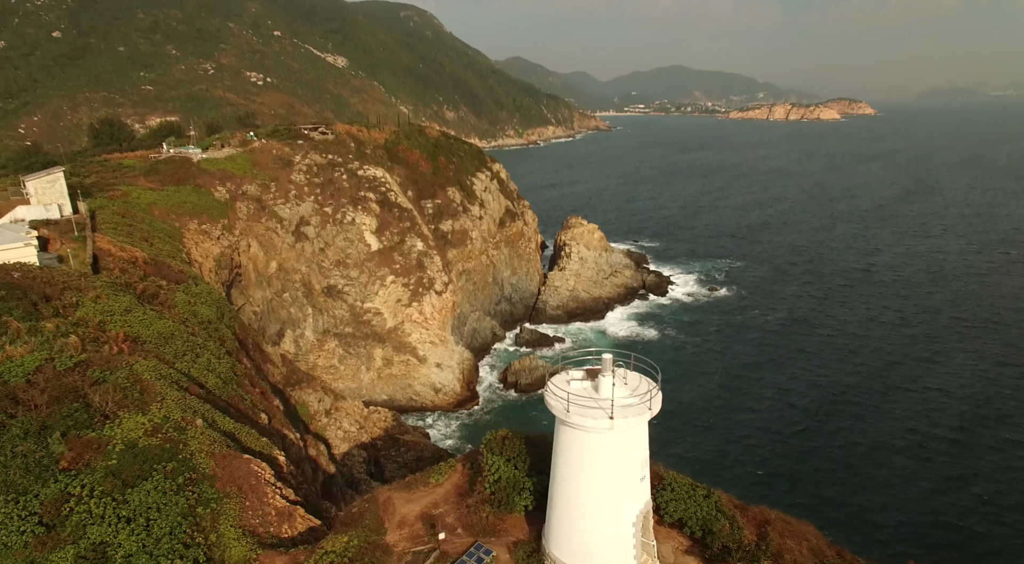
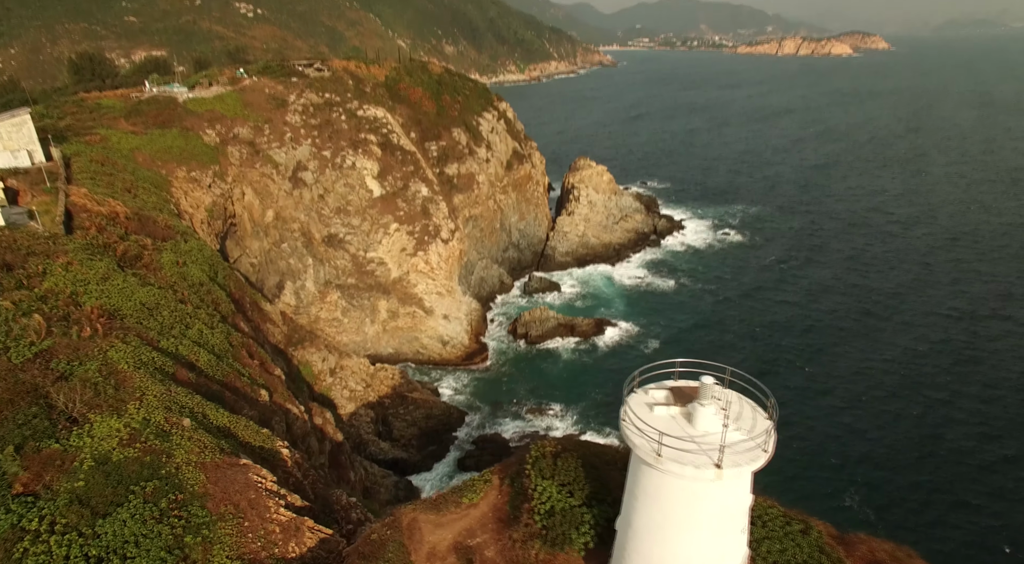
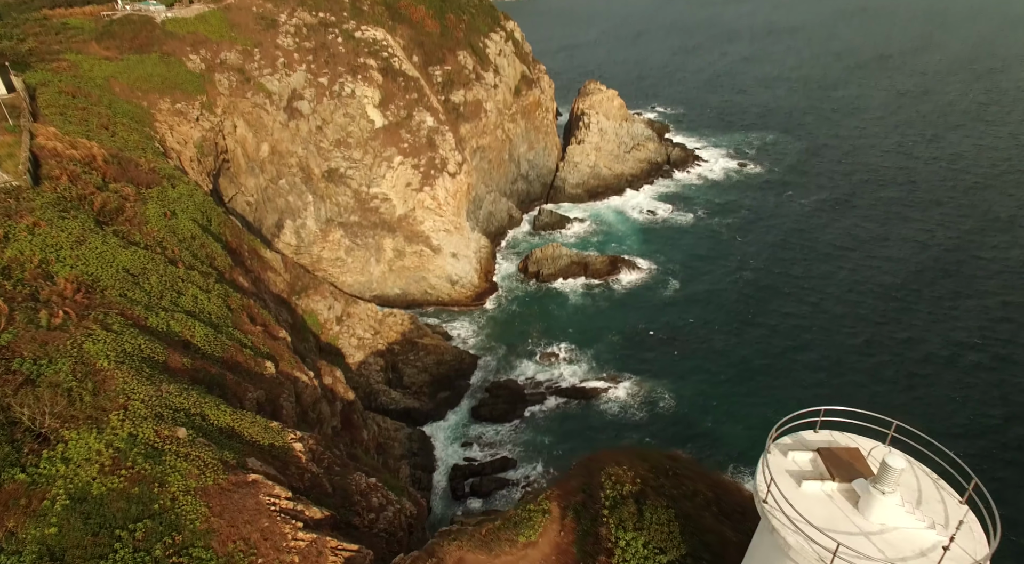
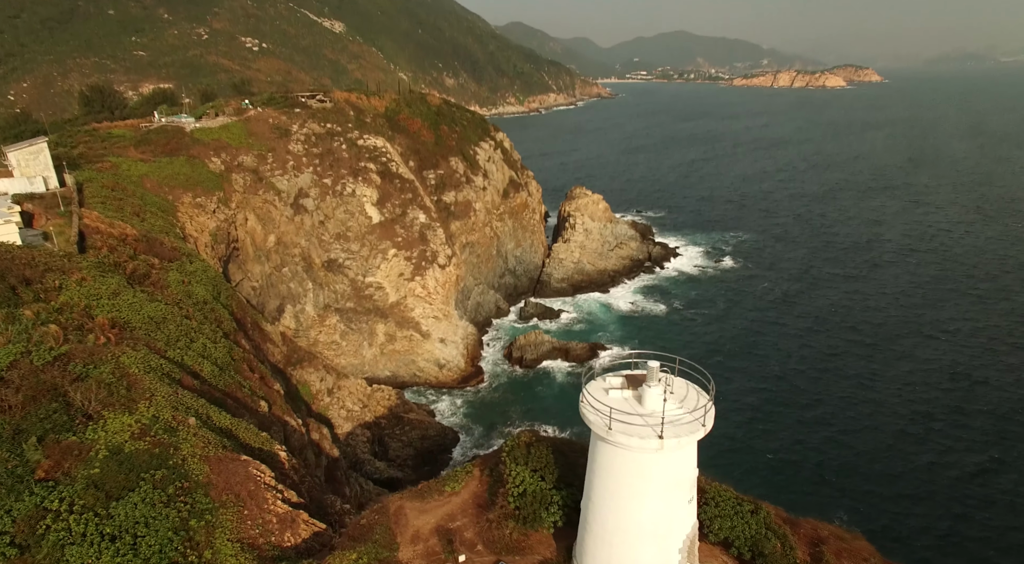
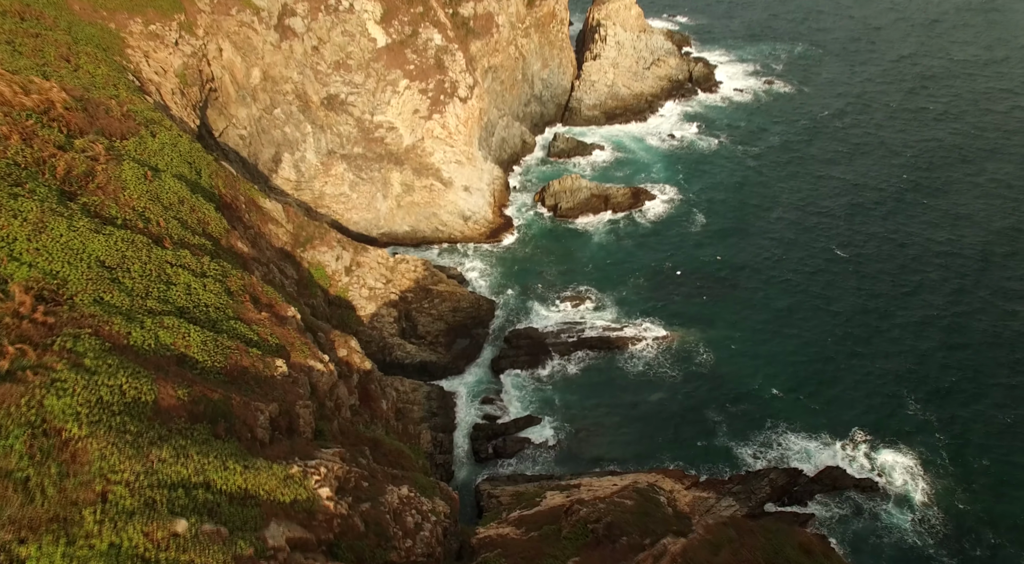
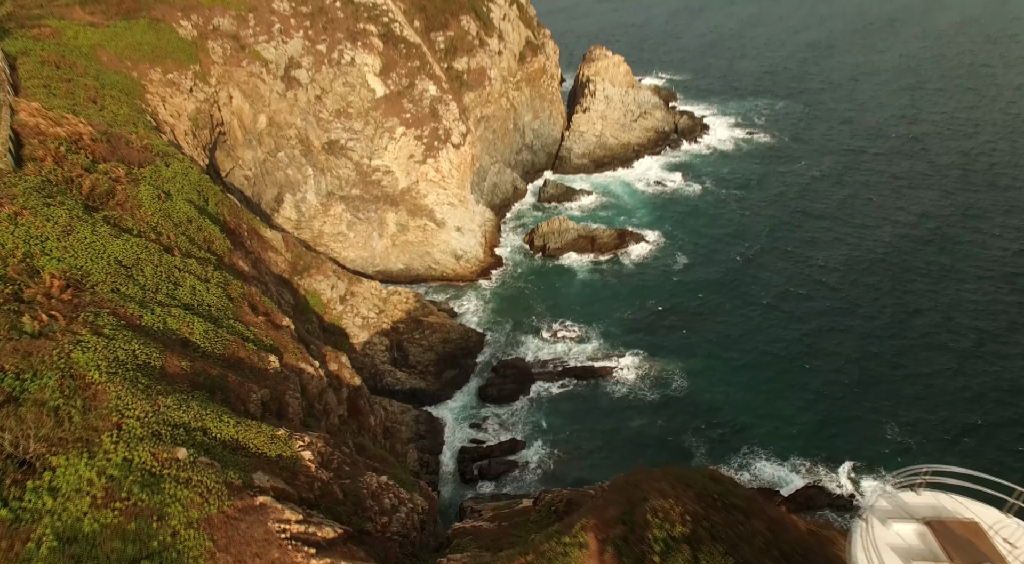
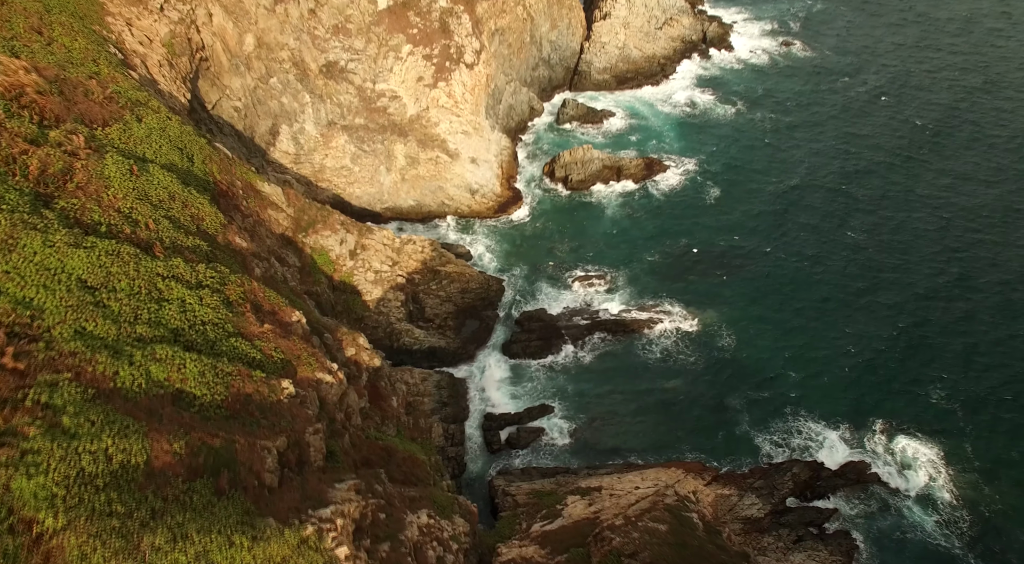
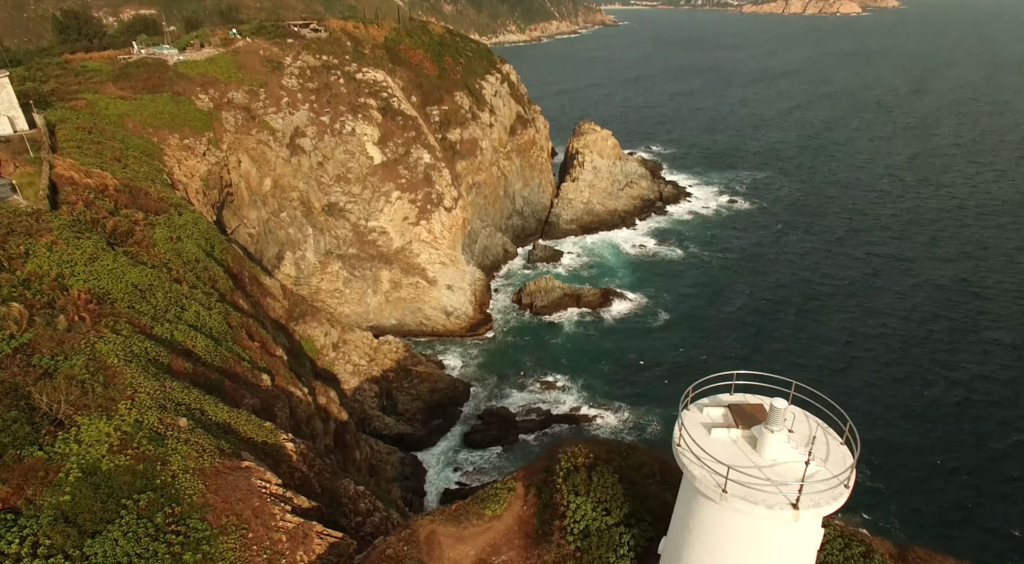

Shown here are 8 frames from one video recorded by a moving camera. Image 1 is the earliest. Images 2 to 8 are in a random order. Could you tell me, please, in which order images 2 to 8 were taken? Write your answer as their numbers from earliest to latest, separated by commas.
4, 2, 8, 3, 6, 5, 7
